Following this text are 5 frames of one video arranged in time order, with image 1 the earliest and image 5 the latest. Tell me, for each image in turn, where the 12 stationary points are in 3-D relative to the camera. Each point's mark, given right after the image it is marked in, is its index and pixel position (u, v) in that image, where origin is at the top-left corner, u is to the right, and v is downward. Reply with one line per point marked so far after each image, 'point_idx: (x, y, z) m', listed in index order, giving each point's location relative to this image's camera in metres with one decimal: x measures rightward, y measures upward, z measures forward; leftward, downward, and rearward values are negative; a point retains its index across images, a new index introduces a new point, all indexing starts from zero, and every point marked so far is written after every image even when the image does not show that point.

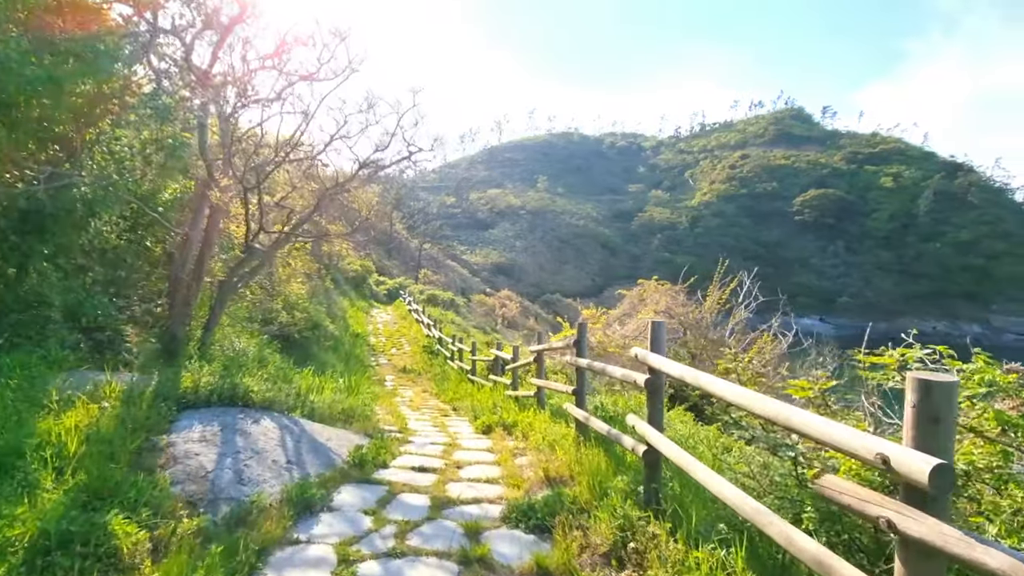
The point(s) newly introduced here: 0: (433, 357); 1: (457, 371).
0: (-2.1, -1.9, +13.0) m
1: (-1.2, -1.8, +10.6) m
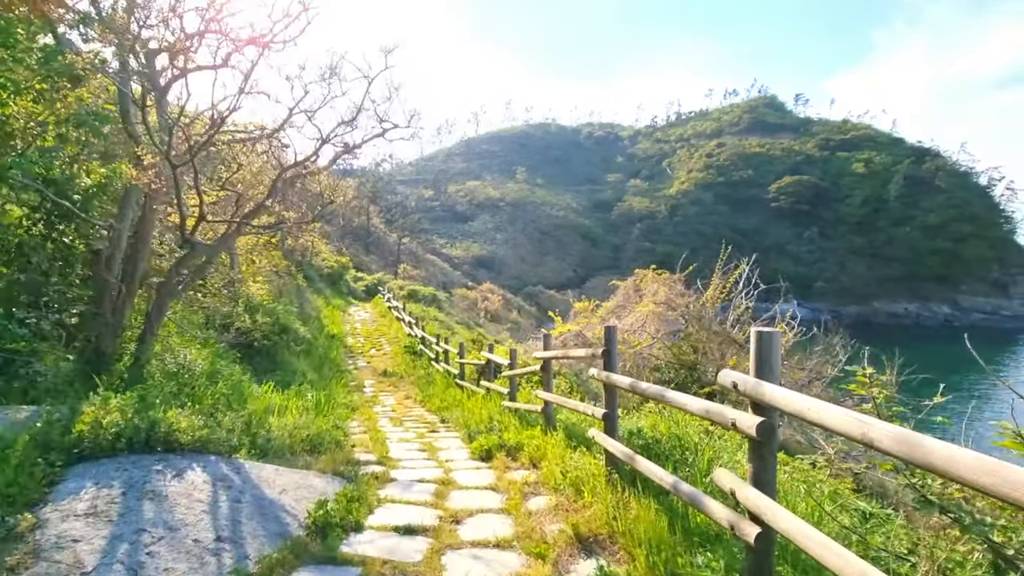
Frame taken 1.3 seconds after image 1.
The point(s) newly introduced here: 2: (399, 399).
0: (-2.4, -1.8, +12.1) m
1: (-1.4, -1.7, +9.7) m
2: (-2.1, -2.1, +9.1) m
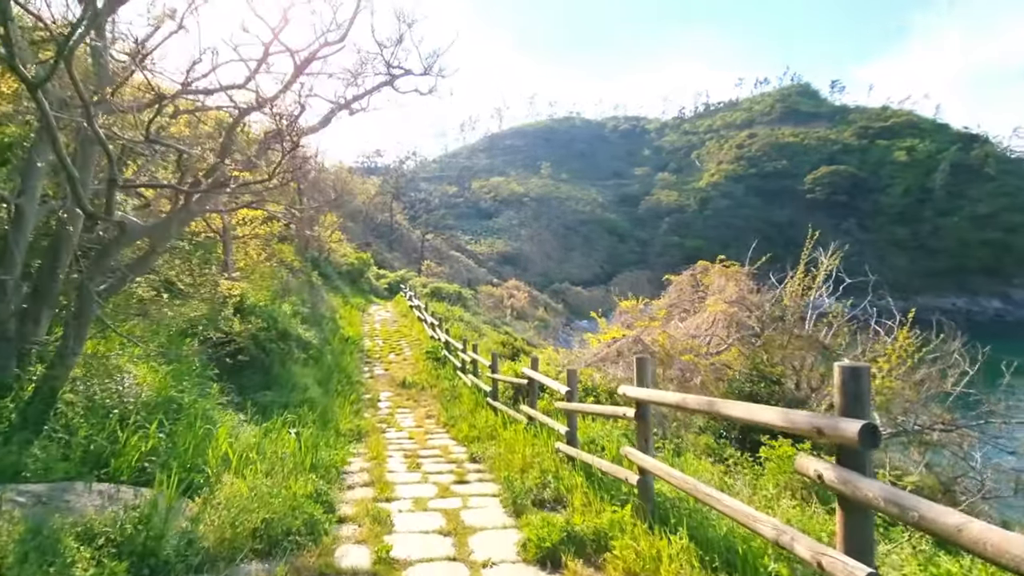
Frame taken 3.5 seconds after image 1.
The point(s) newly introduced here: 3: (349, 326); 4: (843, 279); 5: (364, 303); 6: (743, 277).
0: (-1.6, -1.7, +10.5) m
1: (-0.7, -1.7, +8.1) m
2: (-1.5, -2.0, +7.6) m
3: (-4.7, -1.1, +14.1) m
4: (+6.8, +0.2, +10.1) m
5: (-6.0, -0.6, +19.9) m
6: (+4.5, +0.2, +9.4) m
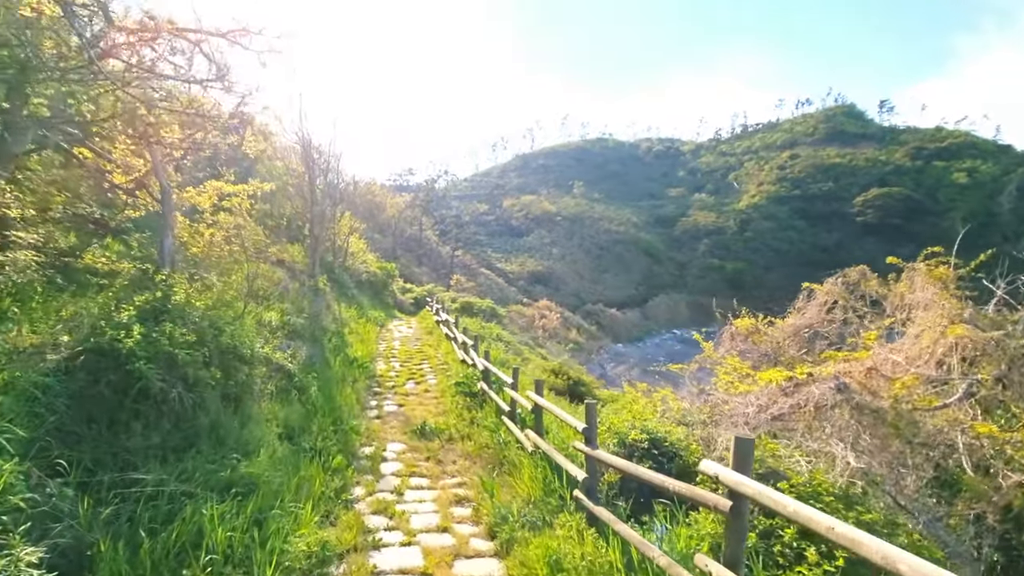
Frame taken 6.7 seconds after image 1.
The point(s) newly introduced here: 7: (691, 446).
0: (-0.6, -1.8, +7.3) m
1: (+0.2, -1.6, +4.9) m
2: (-0.6, -2.0, +4.3) m
3: (-3.5, -1.3, +11.1) m
4: (+7.9, 0.0, +6.5) m
5: (-4.5, -1.0, +17.0) m
6: (+5.4, 0.0, +5.9) m
7: (+1.5, -1.3, +3.9) m
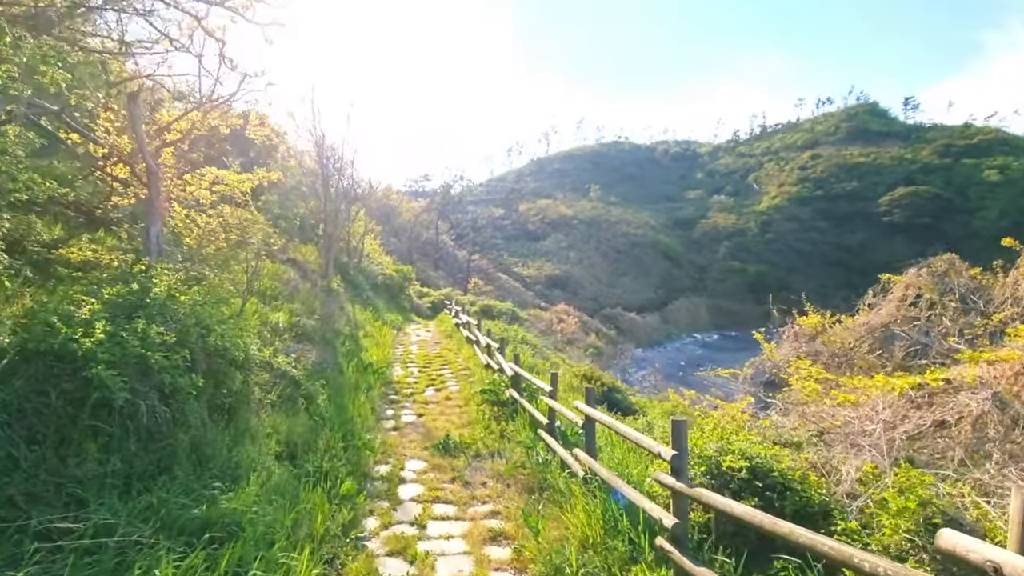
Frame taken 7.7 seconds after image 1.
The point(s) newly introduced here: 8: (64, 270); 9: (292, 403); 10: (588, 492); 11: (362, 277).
0: (-0.1, -1.7, +6.5) m
1: (+0.5, -1.5, +4.0) m
2: (-0.3, -1.9, +3.5) m
3: (-2.9, -1.3, +10.3) m
4: (+8.3, +0.1, +5.4) m
5: (-3.7, -1.1, +16.2) m
6: (+5.8, +0.2, +4.9) m
7: (+1.8, -1.1, +3.0) m
8: (-4.2, +0.2, +4.6) m
9: (-2.4, -1.2, +5.4) m
10: (+0.6, -1.5, +3.7) m
11: (-5.4, +0.5, +17.8) m
